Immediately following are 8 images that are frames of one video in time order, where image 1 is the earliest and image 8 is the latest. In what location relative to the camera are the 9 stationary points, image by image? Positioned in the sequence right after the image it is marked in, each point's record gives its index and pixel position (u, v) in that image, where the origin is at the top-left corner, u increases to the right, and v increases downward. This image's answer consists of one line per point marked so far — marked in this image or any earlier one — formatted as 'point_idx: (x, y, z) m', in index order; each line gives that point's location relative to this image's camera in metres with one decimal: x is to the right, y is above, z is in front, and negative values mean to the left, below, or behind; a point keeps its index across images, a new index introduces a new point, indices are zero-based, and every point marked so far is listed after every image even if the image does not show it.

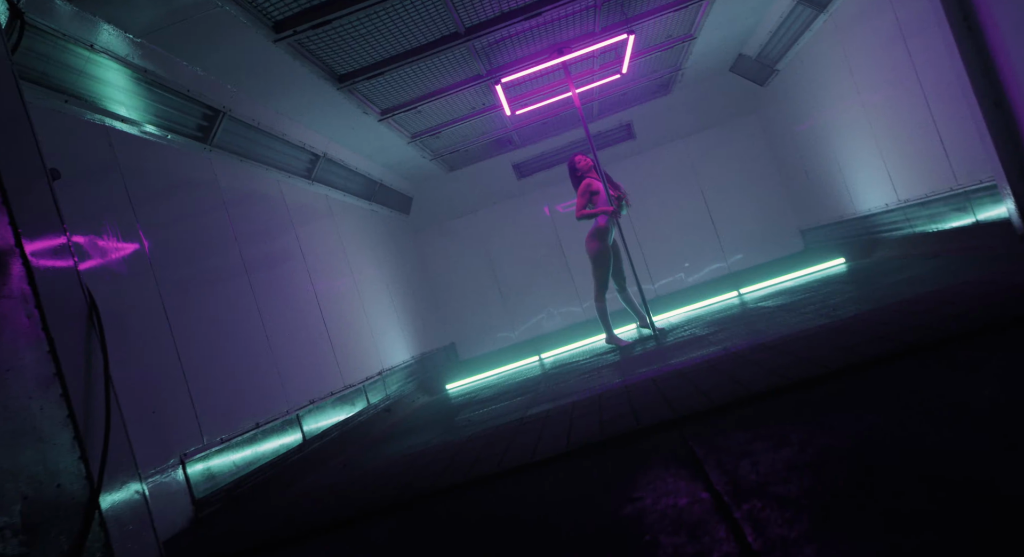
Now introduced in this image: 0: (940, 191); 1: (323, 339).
0: (+3.9, +0.8, +5.5) m
1: (-1.7, -0.5, +5.3) m
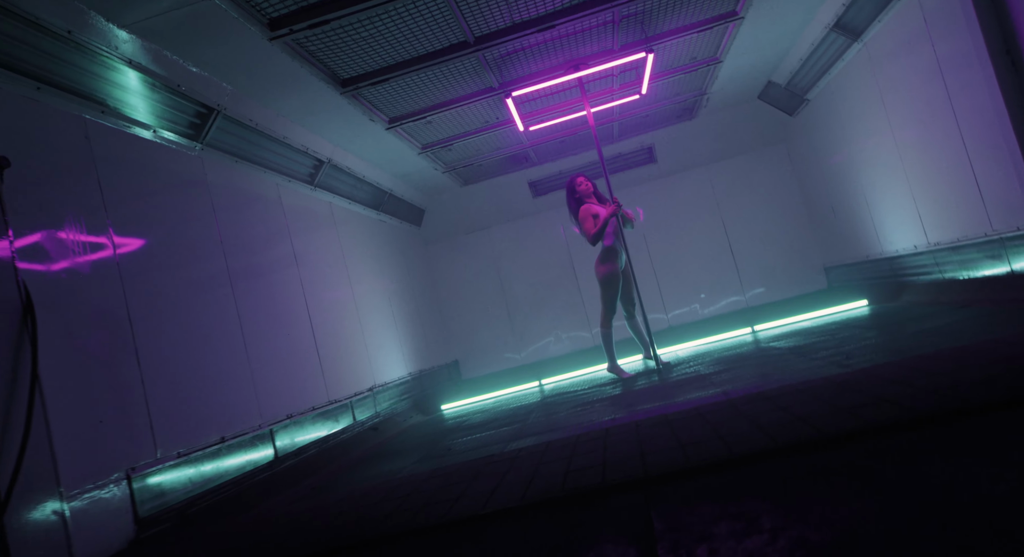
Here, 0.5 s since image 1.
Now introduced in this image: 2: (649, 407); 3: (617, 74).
0: (+4.0, +0.4, +5.1) m
1: (-1.8, -0.6, +5.1) m
2: (+0.8, -0.8, +3.6) m
3: (+1.0, +2.0, +5.9) m
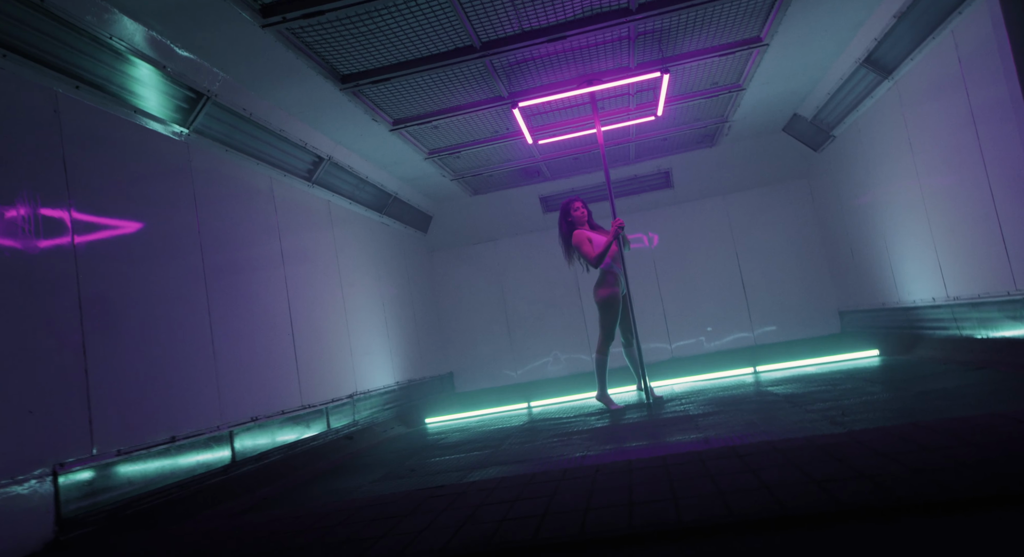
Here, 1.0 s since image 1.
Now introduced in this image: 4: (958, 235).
0: (+3.9, -0.1, +4.8) m
1: (-1.9, -0.6, +5.0) m
2: (+0.6, -1.0, +3.4) m
3: (+1.1, +1.8, +5.7) m
4: (+3.9, +0.4, +5.2) m
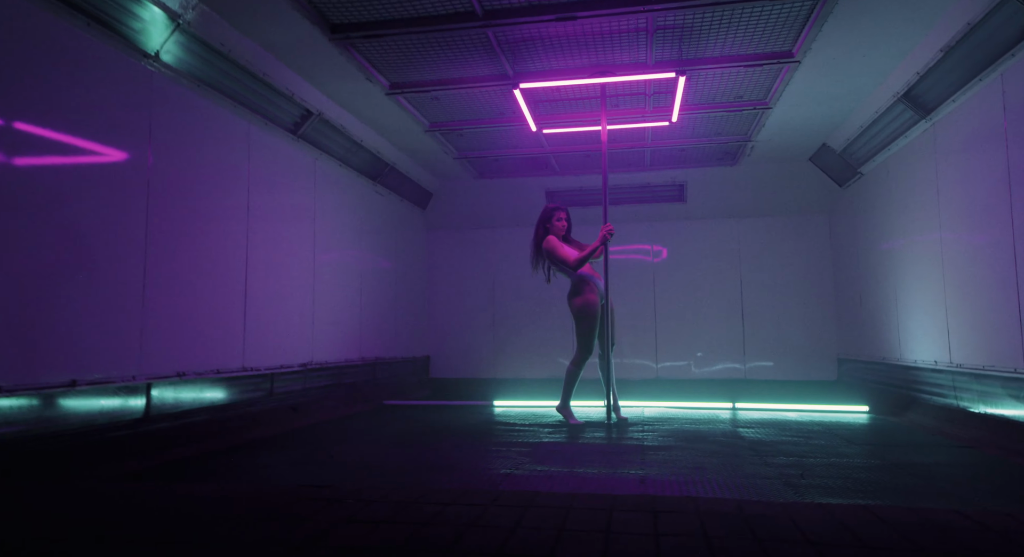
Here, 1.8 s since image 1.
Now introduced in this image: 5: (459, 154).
0: (+3.6, -0.7, +4.4) m
1: (-2.2, -0.2, +4.7) m
2: (+0.2, -1.0, +3.1) m
3: (+1.2, +1.7, +5.3) m
4: (+3.7, -0.2, +4.8) m
5: (-0.6, +1.5, +7.2) m
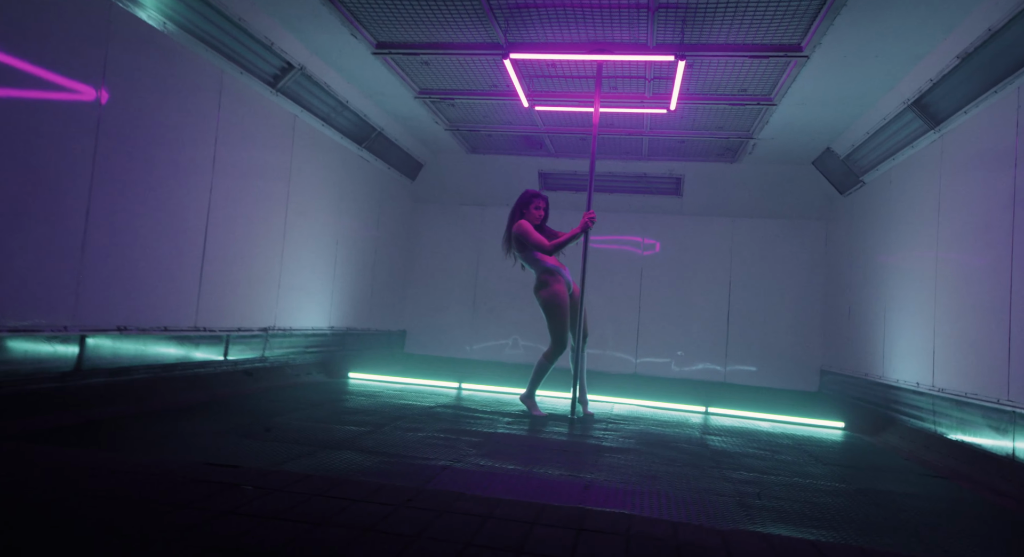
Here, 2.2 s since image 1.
0: (+3.3, -0.8, +4.2) m
1: (-2.4, +0.1, +4.5) m
2: (-0.1, -0.9, +2.9) m
3: (+1.1, +1.7, +5.1) m
4: (+3.4, -0.3, +4.6) m
5: (-0.7, +1.8, +7.0) m
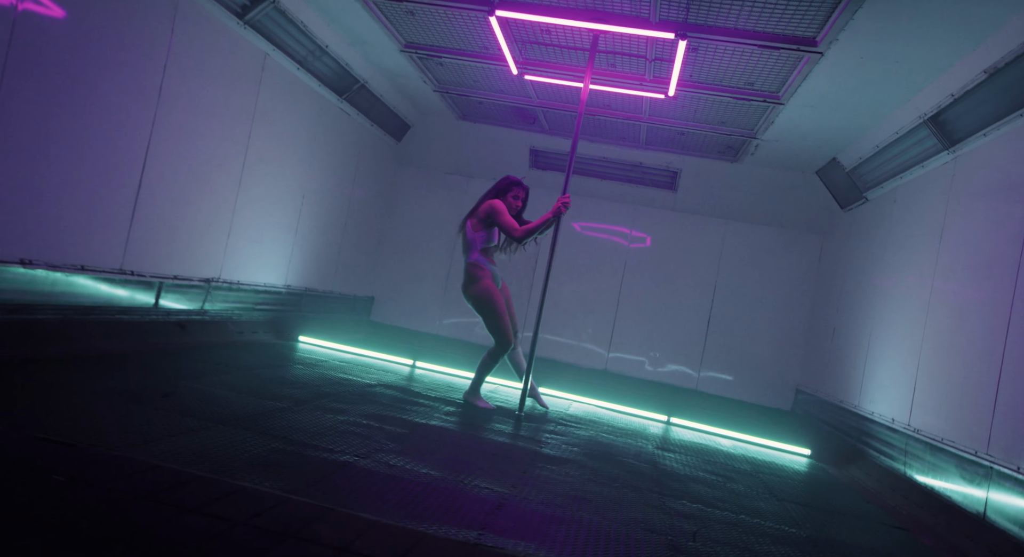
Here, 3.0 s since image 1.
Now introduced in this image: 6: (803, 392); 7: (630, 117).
0: (+2.9, -1.1, +3.9) m
1: (-2.7, +0.5, +4.1) m
2: (-0.5, -0.8, +2.5) m
3: (+1.0, +1.7, +4.6) m
4: (+3.1, -0.6, +4.2) m
5: (-0.8, +2.1, +6.5) m
6: (+3.6, -1.4, +7.3) m
7: (+1.2, +1.7, +6.3) m
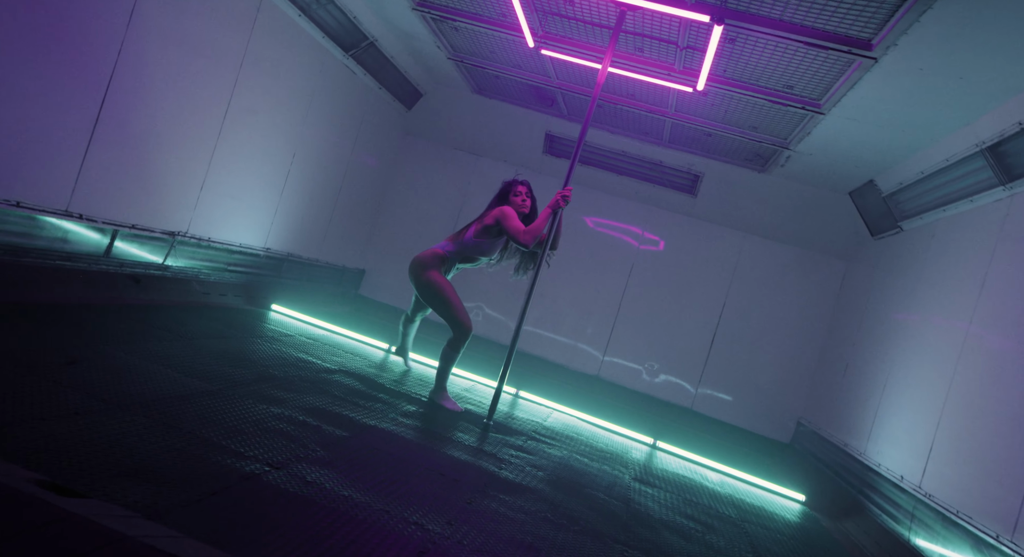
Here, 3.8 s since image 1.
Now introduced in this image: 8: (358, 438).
0: (+2.7, -1.4, +3.4) m
1: (-2.7, +0.9, +3.7) m
2: (-0.7, -0.8, +2.1) m
3: (+1.2, +1.6, +4.1) m
4: (+2.9, -0.9, +3.7) m
5: (-0.6, +2.3, +6.0) m
6: (+3.4, -1.7, +6.9) m
7: (+1.4, +1.6, +5.8) m
8: (-0.7, -0.8, +2.9) m
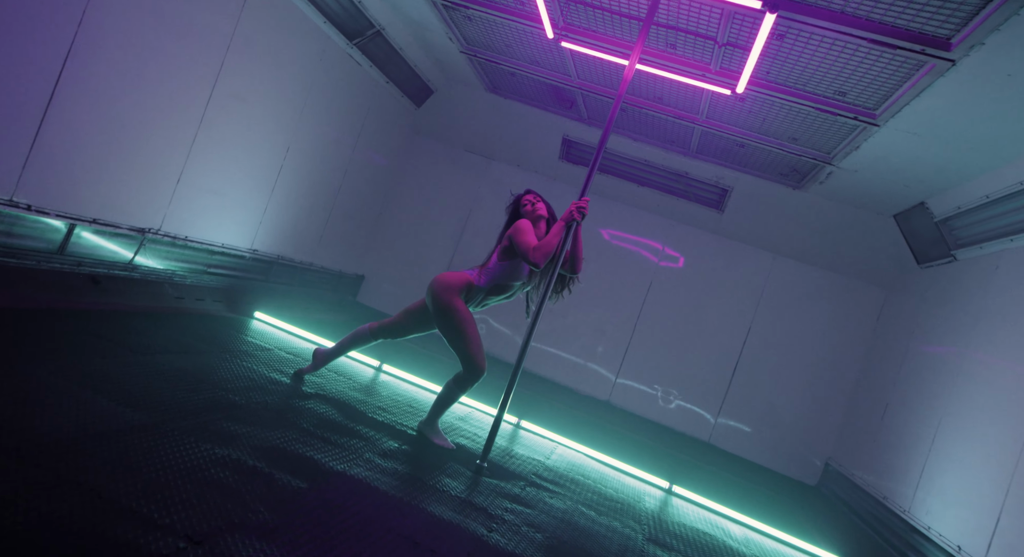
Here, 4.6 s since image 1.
0: (+2.6, -1.6, +2.8) m
1: (-2.6, +0.9, +3.2) m
2: (-0.7, -0.8, +1.6) m
3: (+1.3, +1.5, +3.6) m
4: (+2.9, -1.1, +3.2) m
5: (-0.4, +2.2, +5.6) m
6: (+3.4, -2.0, +6.3) m
7: (+1.5, +1.4, +5.2) m
8: (-0.8, -0.8, +2.4) m
